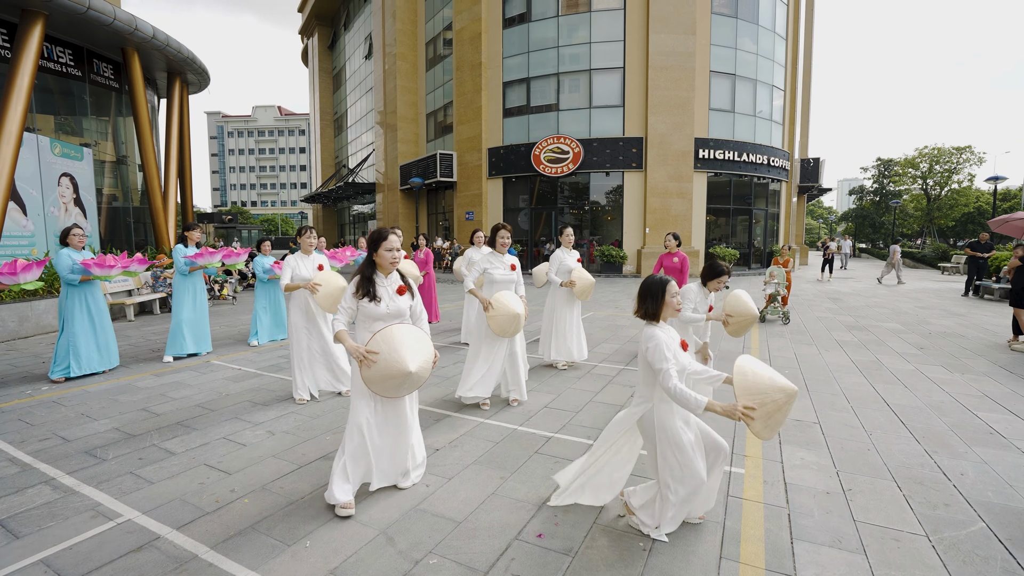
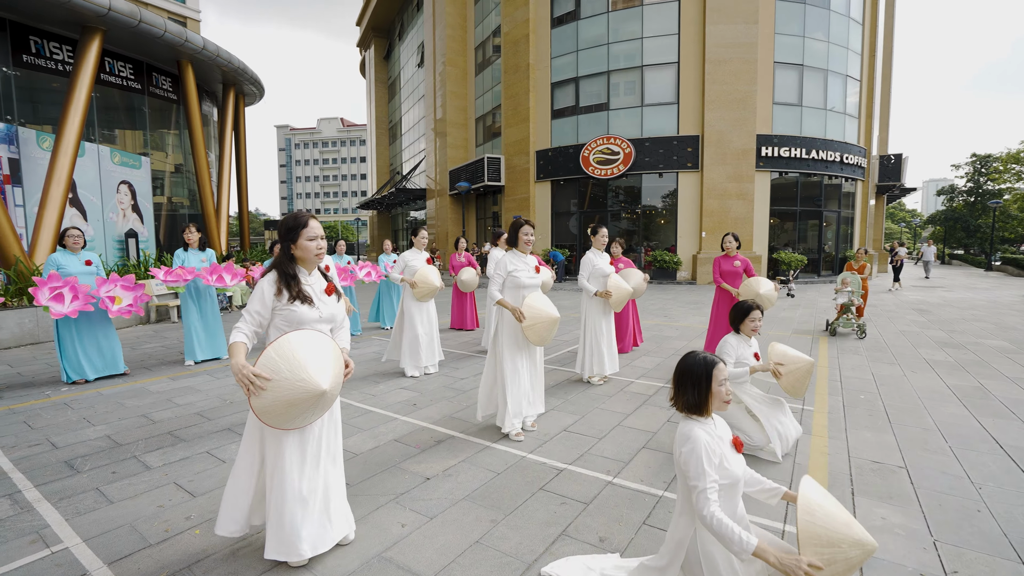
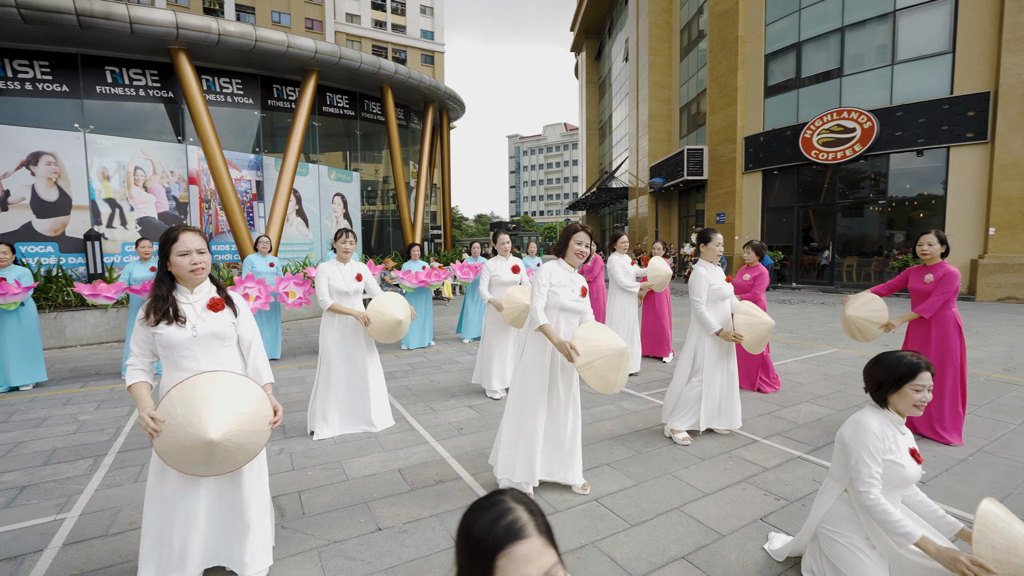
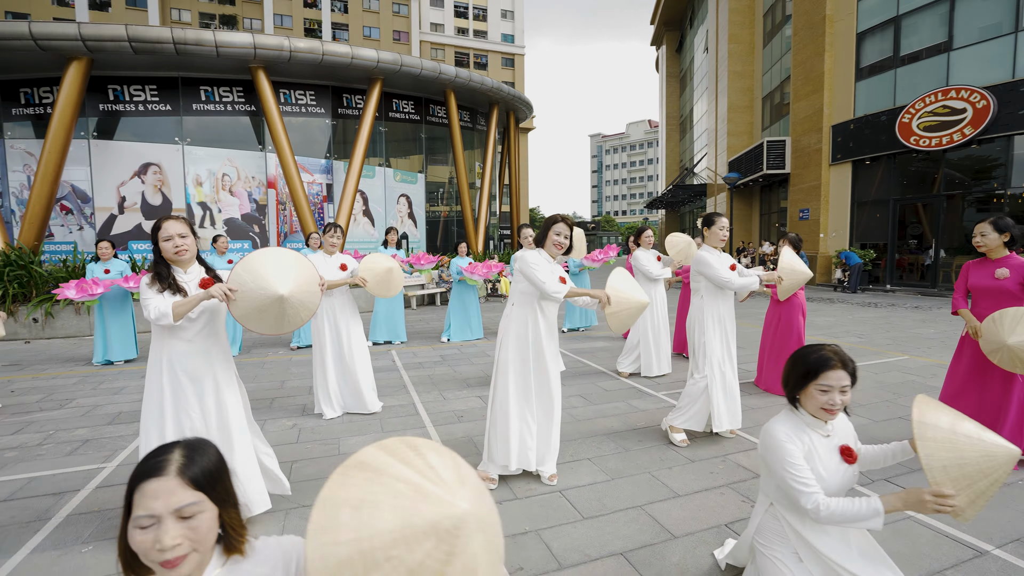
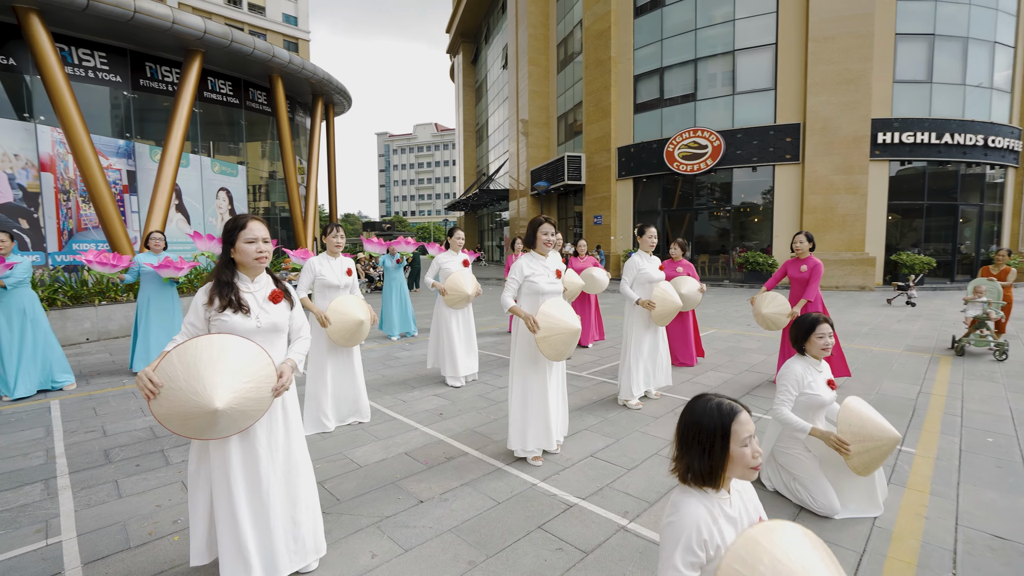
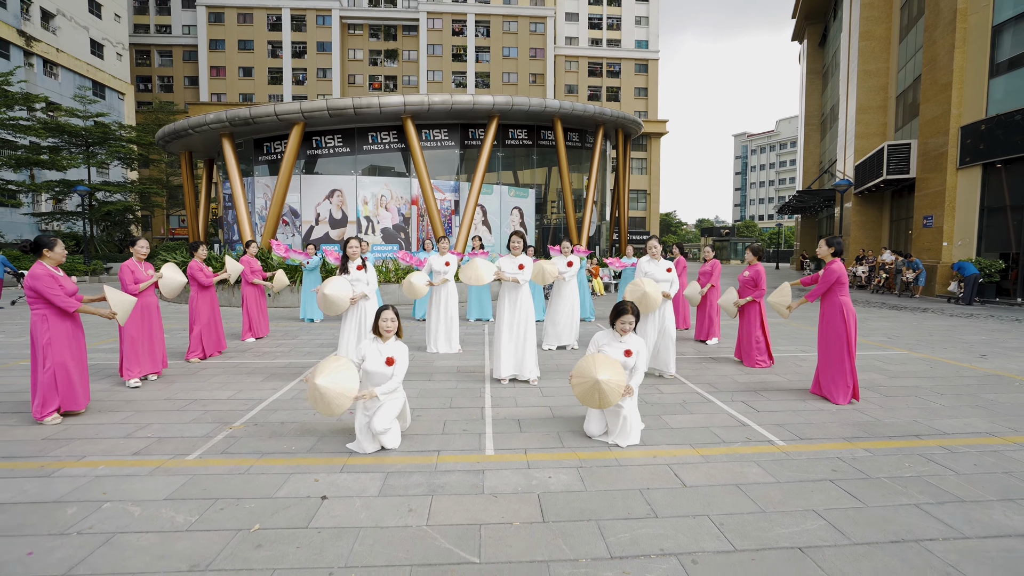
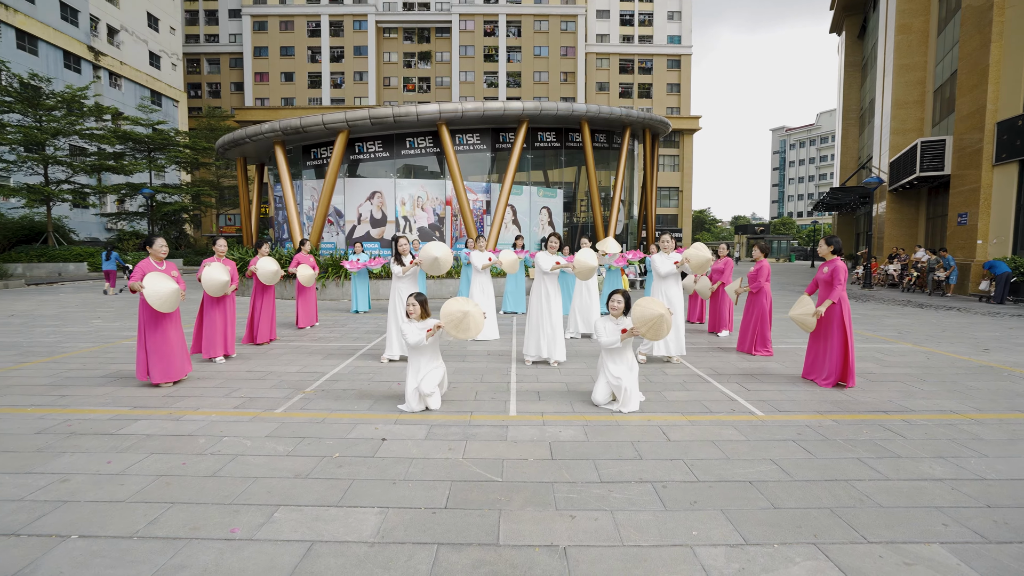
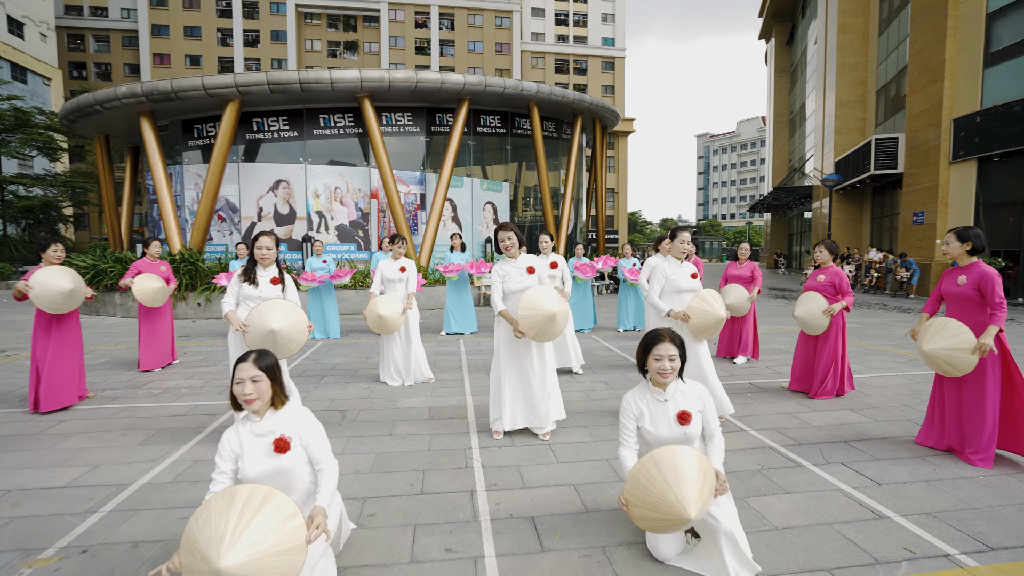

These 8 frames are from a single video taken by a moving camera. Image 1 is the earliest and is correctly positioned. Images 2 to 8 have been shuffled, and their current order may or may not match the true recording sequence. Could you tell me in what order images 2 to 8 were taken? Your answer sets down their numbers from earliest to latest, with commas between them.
2, 5, 3, 4, 8, 6, 7
